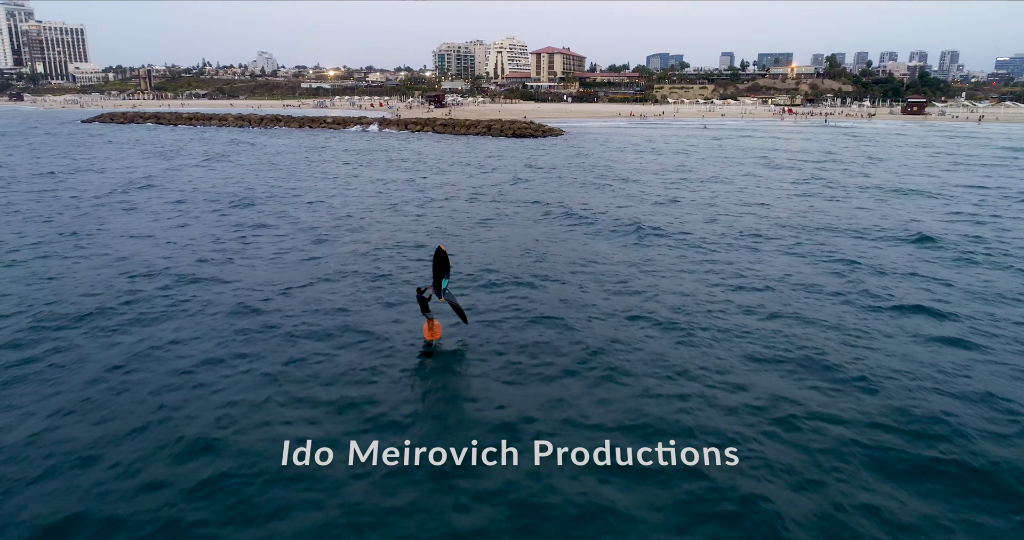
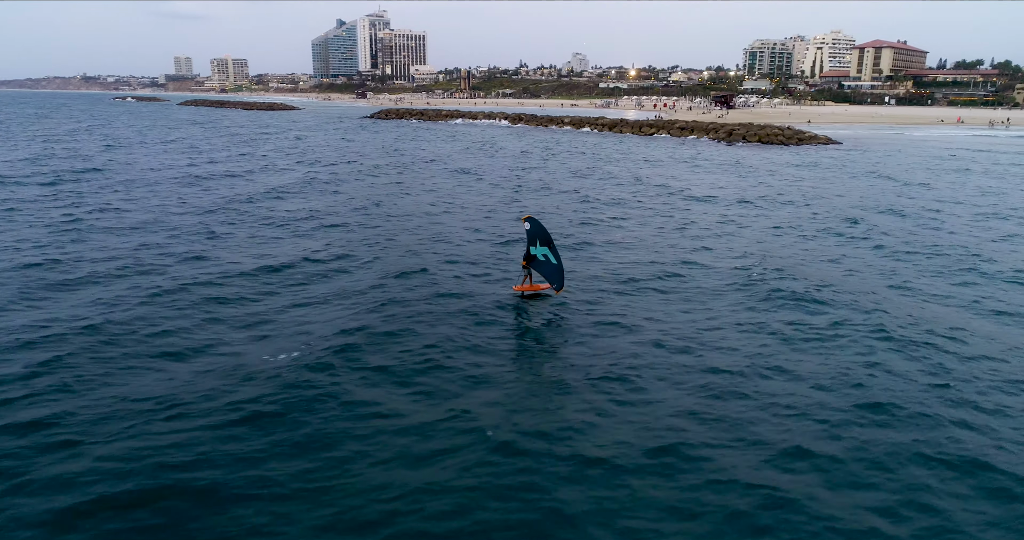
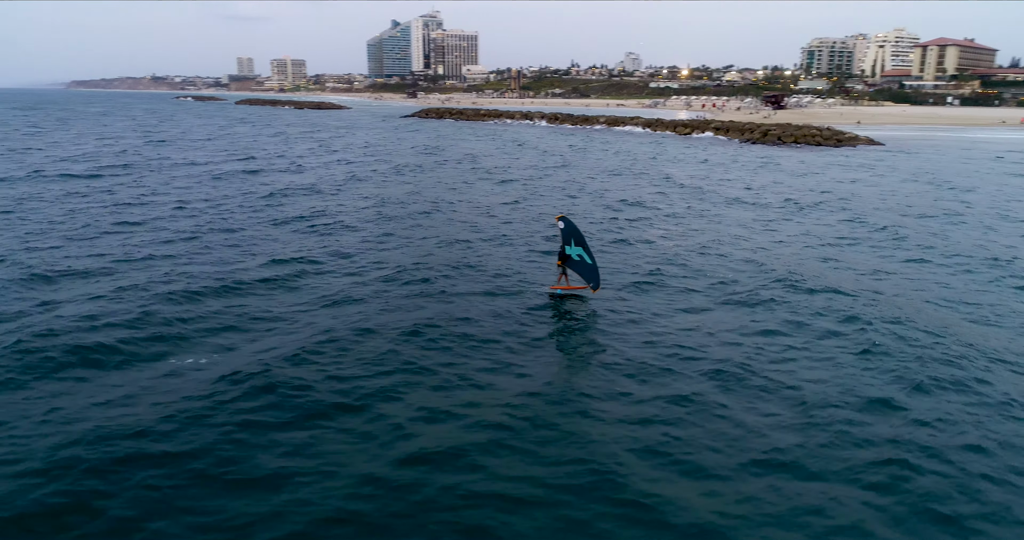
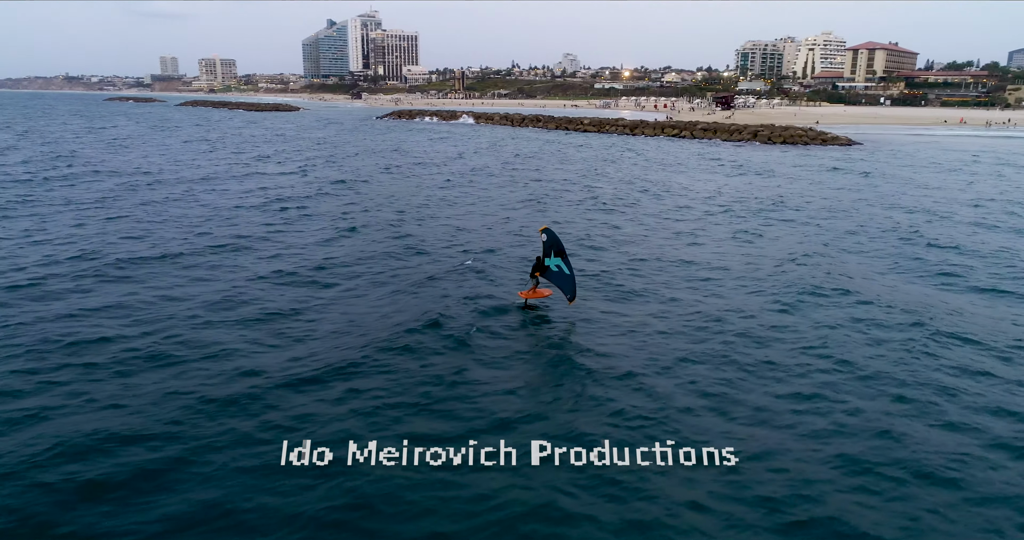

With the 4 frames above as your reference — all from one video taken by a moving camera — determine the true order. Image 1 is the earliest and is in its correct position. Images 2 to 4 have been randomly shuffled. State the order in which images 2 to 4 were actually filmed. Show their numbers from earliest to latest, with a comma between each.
4, 2, 3
